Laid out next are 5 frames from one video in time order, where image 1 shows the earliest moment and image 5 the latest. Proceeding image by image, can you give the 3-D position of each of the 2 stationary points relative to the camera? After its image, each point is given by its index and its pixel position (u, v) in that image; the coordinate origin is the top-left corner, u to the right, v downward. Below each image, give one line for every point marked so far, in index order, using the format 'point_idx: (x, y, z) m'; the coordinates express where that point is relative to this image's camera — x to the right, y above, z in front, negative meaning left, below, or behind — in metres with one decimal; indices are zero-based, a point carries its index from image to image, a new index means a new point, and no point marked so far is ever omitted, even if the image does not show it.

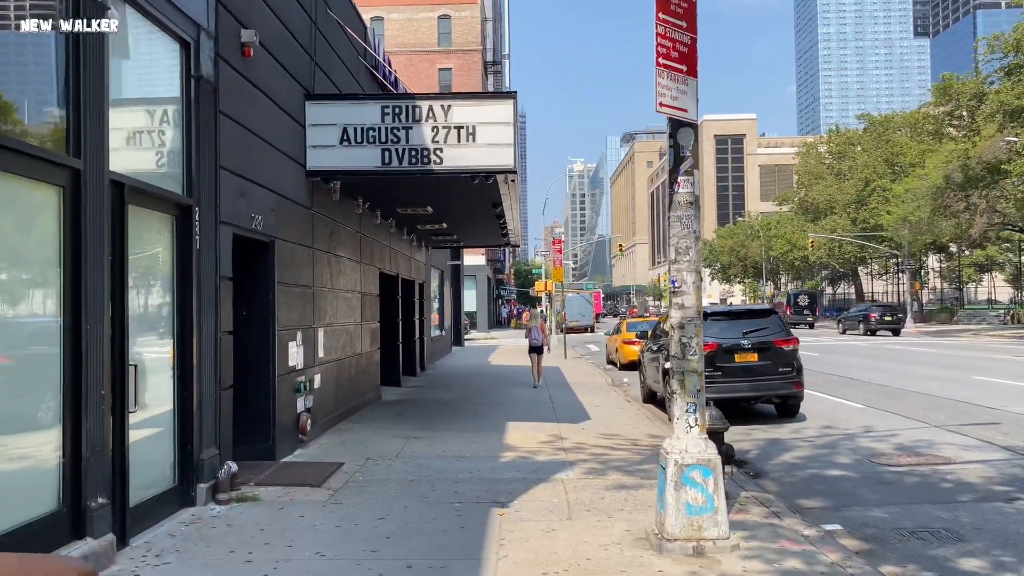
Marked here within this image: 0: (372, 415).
0: (-2.0, -1.8, +11.7) m
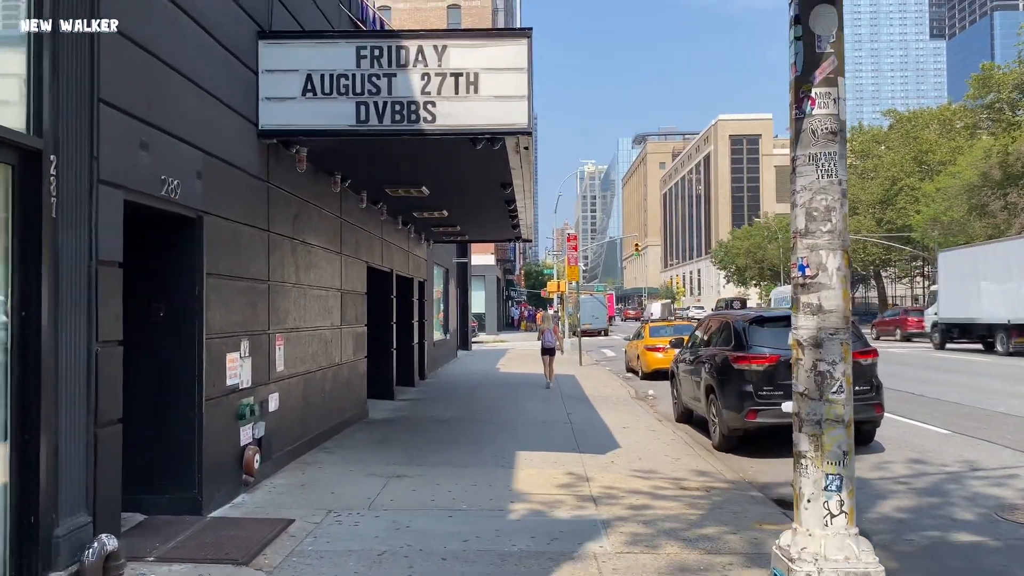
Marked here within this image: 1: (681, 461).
0: (-1.8, -1.7, +9.6) m
1: (+1.8, -1.8, +8.8) m
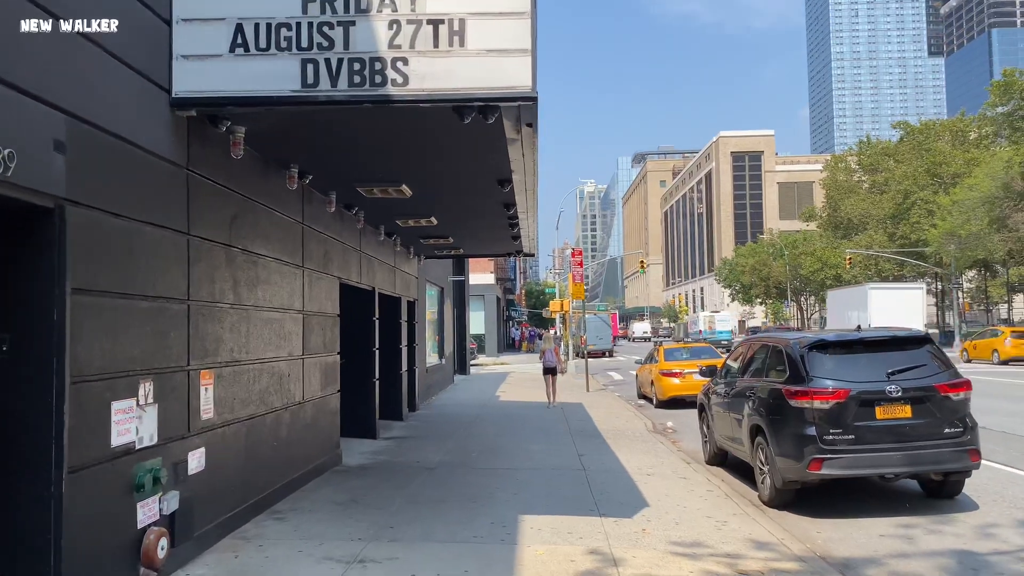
0: (-1.8, -1.9, +7.7) m
1: (+1.8, -2.0, +6.9) m
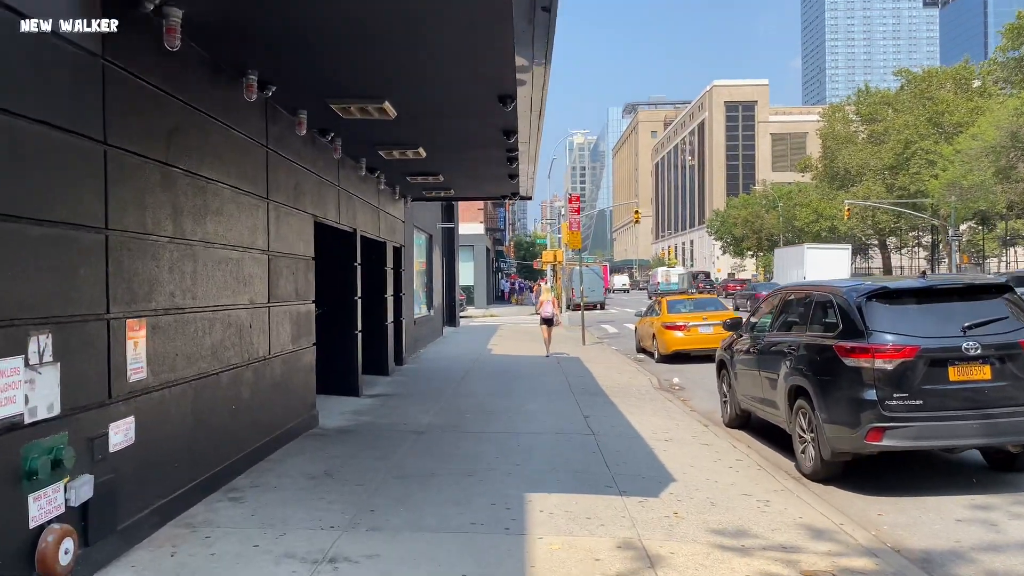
0: (-1.8, -1.4, +6.5) m
1: (+1.8, -1.5, +5.8) m
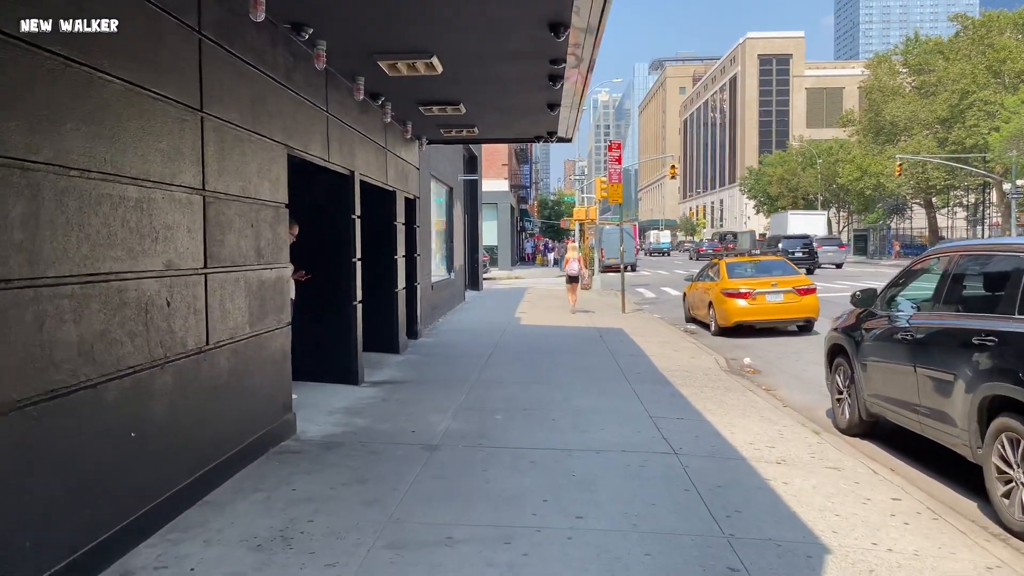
0: (-1.5, -1.2, +4.2) m
1: (+2.1, -1.4, +3.4) m
